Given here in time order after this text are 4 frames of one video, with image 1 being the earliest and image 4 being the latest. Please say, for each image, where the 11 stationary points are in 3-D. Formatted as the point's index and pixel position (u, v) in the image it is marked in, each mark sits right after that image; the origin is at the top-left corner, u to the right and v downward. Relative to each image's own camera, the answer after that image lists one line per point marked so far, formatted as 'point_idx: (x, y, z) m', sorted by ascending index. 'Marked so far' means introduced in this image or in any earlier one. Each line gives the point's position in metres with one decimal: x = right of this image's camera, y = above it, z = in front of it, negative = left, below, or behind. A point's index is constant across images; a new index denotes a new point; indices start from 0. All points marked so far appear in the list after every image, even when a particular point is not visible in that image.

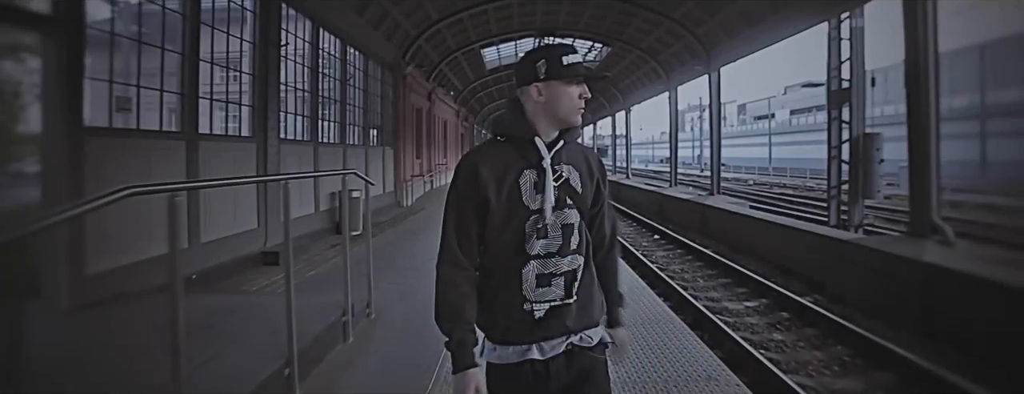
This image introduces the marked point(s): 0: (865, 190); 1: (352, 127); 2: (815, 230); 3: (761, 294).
0: (+3.7, +0.1, +7.4) m
1: (-3.1, +1.4, +13.2) m
2: (+3.3, -0.4, +7.6) m
3: (+2.5, -1.0, +7.0) m
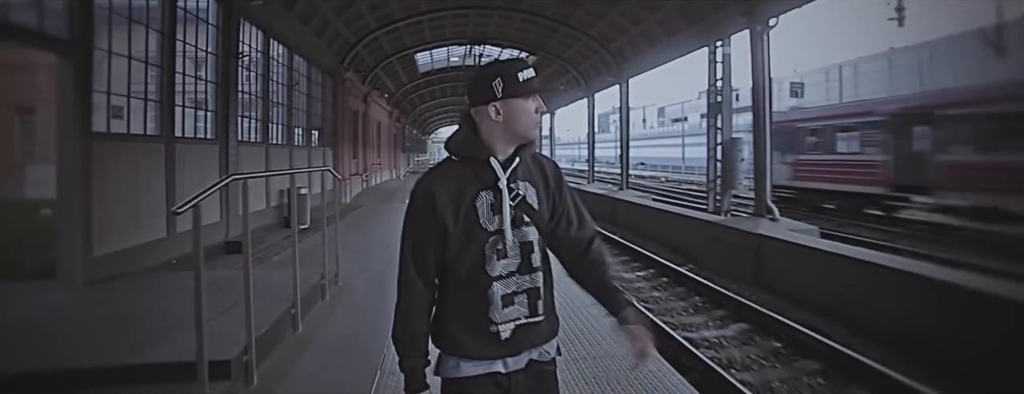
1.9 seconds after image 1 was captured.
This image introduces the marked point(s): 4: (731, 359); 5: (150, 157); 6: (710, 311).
0: (+2.9, +0.2, +9.2) m
1: (-4.4, +1.4, +14.3) m
2: (+2.5, -0.3, +9.4) m
3: (+1.7, -0.9, +8.6) m
4: (+1.5, -1.1, +4.8) m
5: (-3.7, +0.4, +7.0) m
6: (+1.8, -1.0, +6.1) m
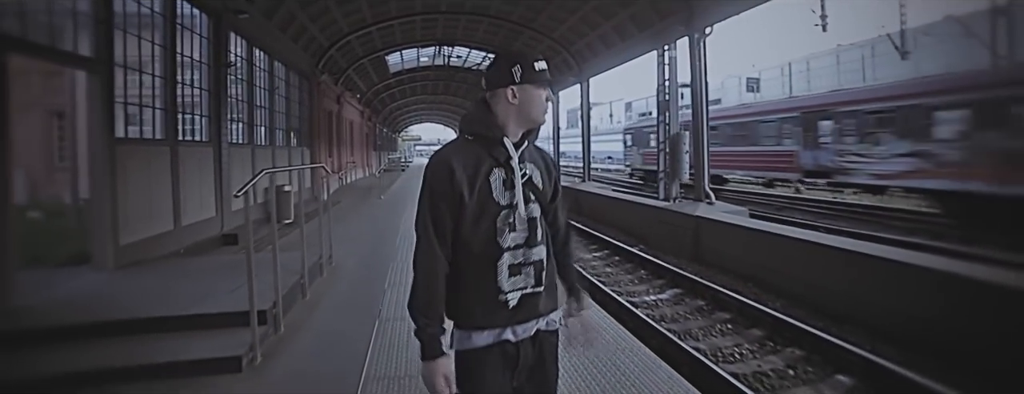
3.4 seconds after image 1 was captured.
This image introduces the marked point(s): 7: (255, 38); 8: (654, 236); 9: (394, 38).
0: (+2.5, +0.4, +10.3) m
1: (-5.1, +1.5, +15.1) m
2: (+2.1, -0.1, +10.4) m
3: (+1.3, -0.7, +9.7) m
4: (+1.3, -1.0, +5.8) m
5: (-4.0, +0.4, +7.8) m
6: (+1.5, -0.9, +7.2) m
7: (-4.7, +2.9, +12.6) m
8: (+2.1, -0.6, +10.1) m
9: (-3.3, +4.5, +19.5) m
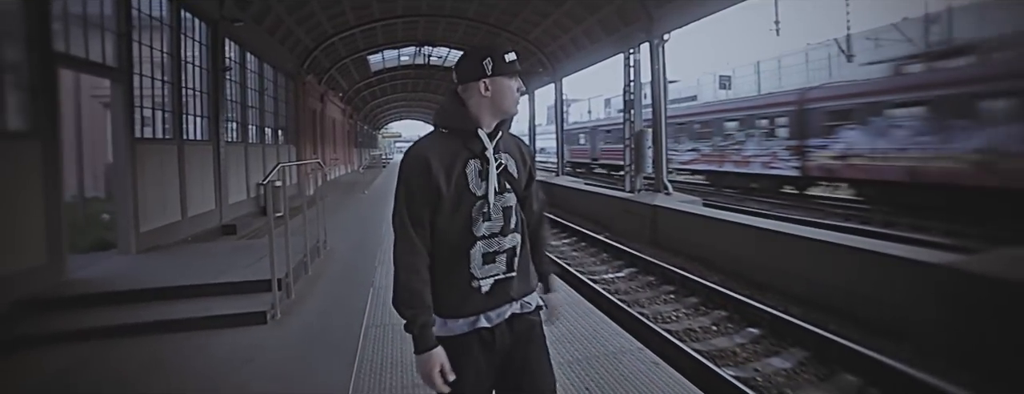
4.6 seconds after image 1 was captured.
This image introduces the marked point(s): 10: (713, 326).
0: (+2.1, +0.5, +11.2) m
1: (-5.6, +1.6, +15.8) m
2: (+1.7, 0.0, +11.3) m
3: (+1.0, -0.6, +10.6) m
4: (+1.0, -0.9, +6.7) m
5: (-4.3, +0.5, +8.6) m
6: (+1.2, -0.8, +8.0) m
7: (-5.2, +3.0, +13.3) m
8: (+1.8, -0.5, +11.0) m
9: (-4.0, +4.6, +20.2) m
10: (+1.5, -1.0, +5.2) m
